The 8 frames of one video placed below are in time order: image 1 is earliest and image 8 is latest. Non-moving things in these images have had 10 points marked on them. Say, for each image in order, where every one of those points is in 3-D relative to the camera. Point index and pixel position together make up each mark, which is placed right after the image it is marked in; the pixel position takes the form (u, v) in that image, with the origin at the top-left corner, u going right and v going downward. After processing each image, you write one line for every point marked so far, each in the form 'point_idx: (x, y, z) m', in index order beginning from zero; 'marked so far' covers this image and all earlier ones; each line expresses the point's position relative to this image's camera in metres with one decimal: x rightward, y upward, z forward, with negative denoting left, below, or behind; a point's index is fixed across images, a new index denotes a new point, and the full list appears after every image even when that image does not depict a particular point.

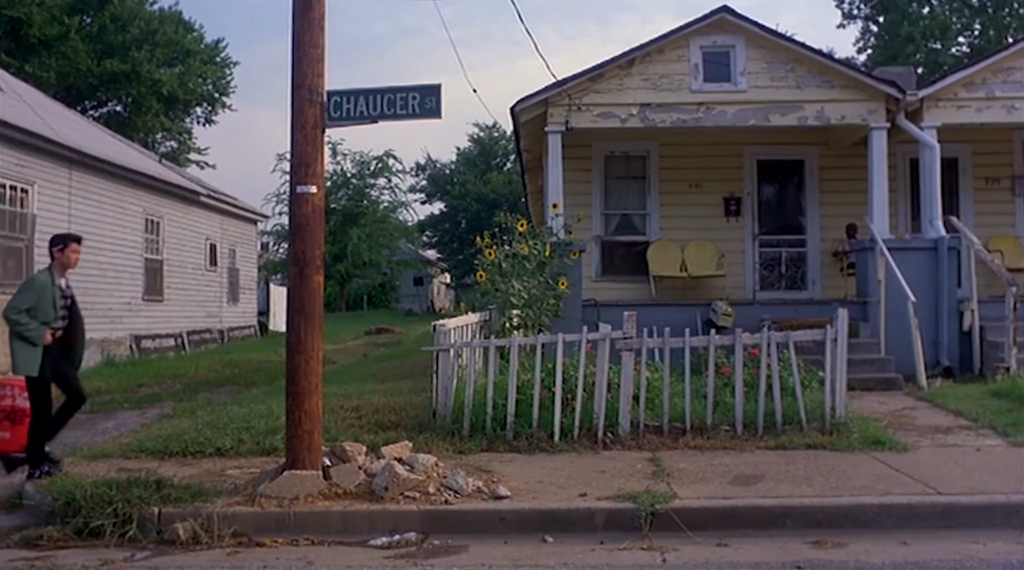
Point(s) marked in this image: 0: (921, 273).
0: (+5.2, +0.2, +11.5) m
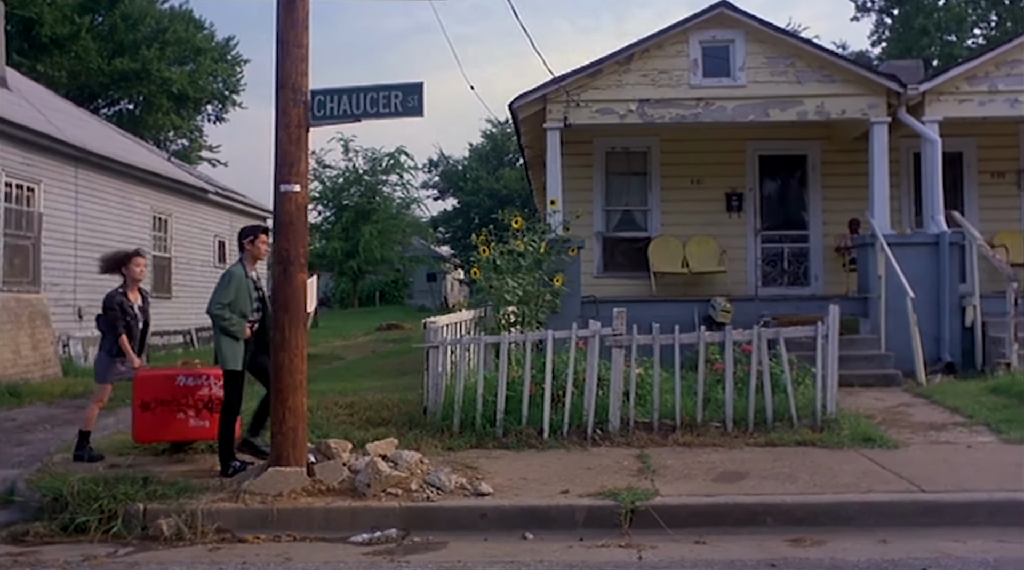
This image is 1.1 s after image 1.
0: (+5.1, +0.2, +11.4) m
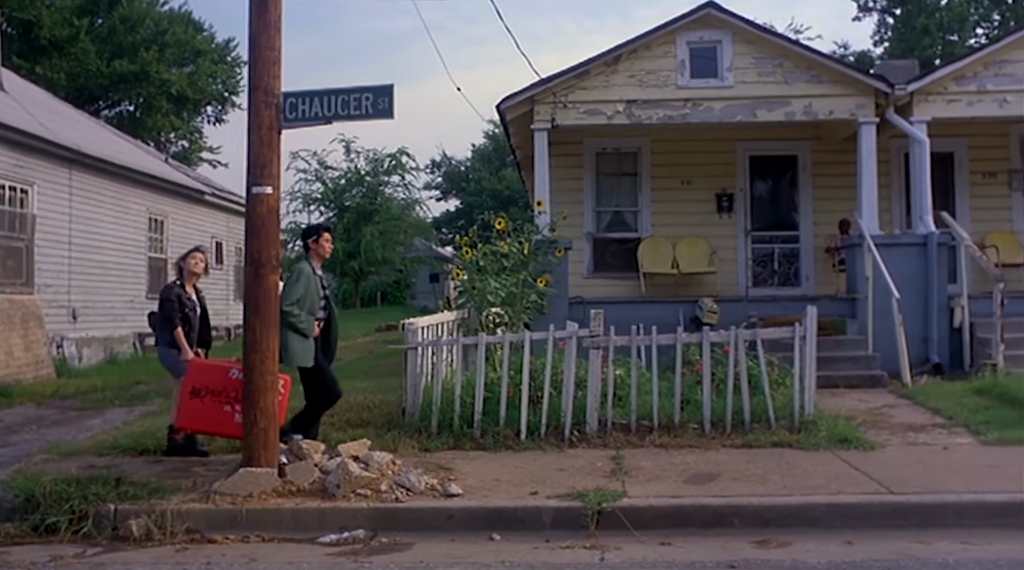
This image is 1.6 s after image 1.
0: (+5.0, +0.2, +11.3) m
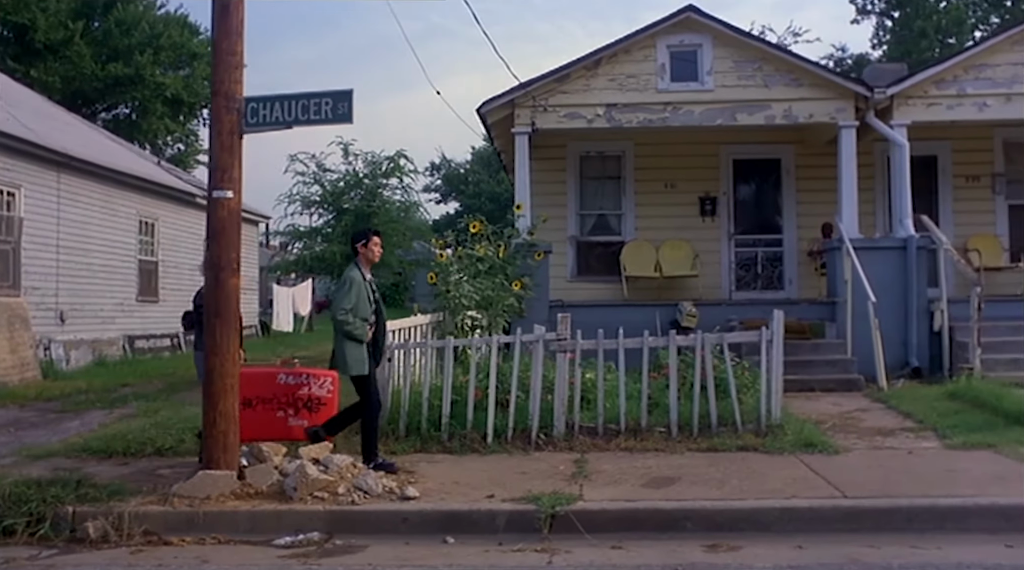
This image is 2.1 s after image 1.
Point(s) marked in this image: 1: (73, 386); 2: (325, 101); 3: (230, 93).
0: (+4.7, +0.2, +11.3) m
1: (-6.4, -1.5, +13.3) m
2: (-1.3, +1.3, +6.4) m
3: (-2.0, +1.4, +6.4) m
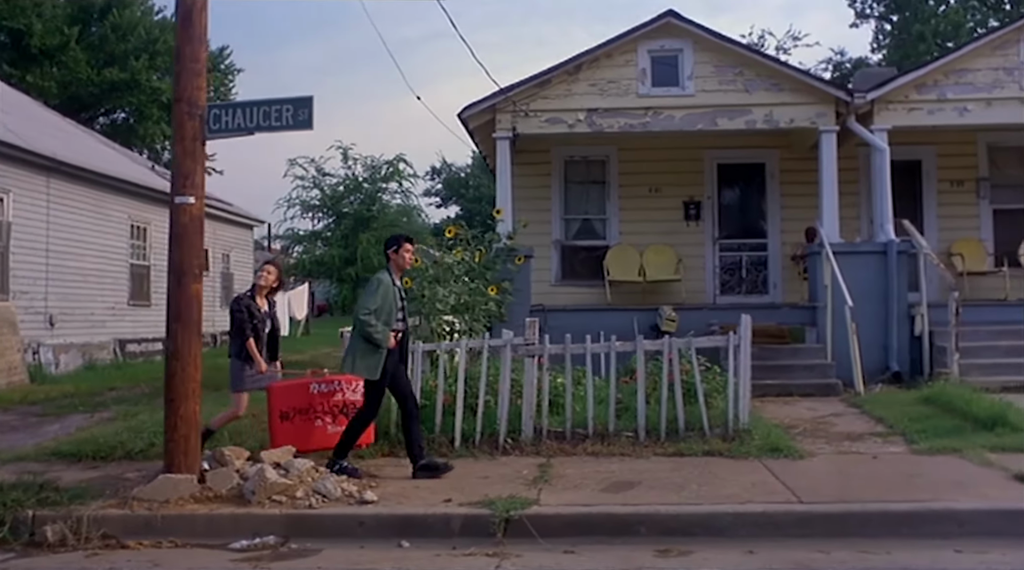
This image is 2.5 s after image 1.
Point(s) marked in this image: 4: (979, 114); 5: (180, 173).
0: (+4.5, +0.1, +11.3) m
1: (-6.7, -1.5, +13.4) m
2: (-1.6, +1.3, +6.5) m
3: (-2.3, +1.3, +6.4) m
4: (+5.9, +2.2, +11.5) m
5: (-2.3, +0.8, +6.4) m
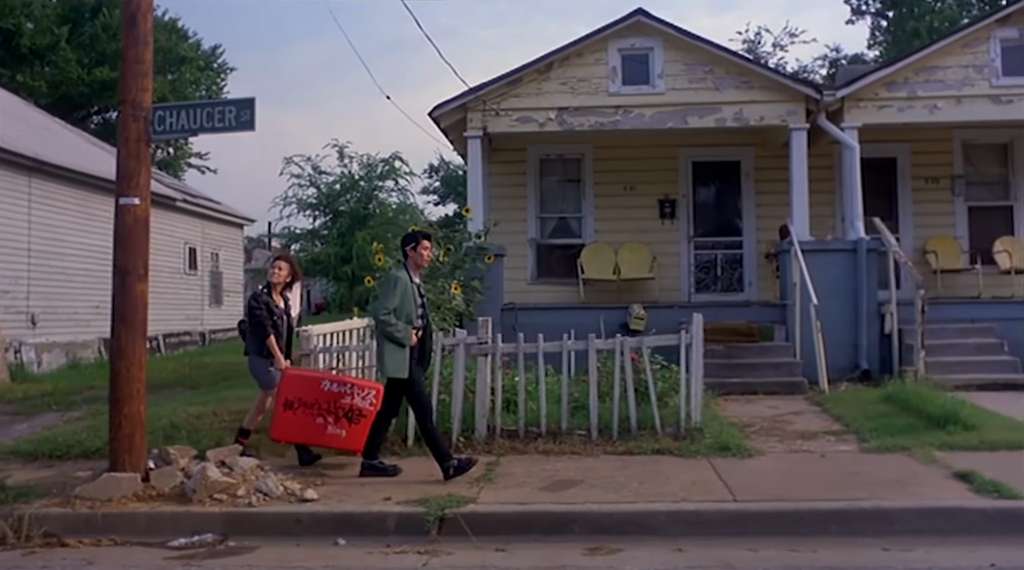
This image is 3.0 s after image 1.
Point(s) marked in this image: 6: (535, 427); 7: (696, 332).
0: (+4.1, +0.1, +11.3) m
1: (-7.0, -1.5, +13.5) m
2: (-2.0, +1.3, +6.5) m
3: (-2.7, +1.3, +6.5) m
4: (+5.5, +2.2, +11.4) m
5: (-2.8, +0.8, +6.4) m
6: (+0.2, -1.2, +7.9) m
7: (+1.6, -0.4, +7.7) m
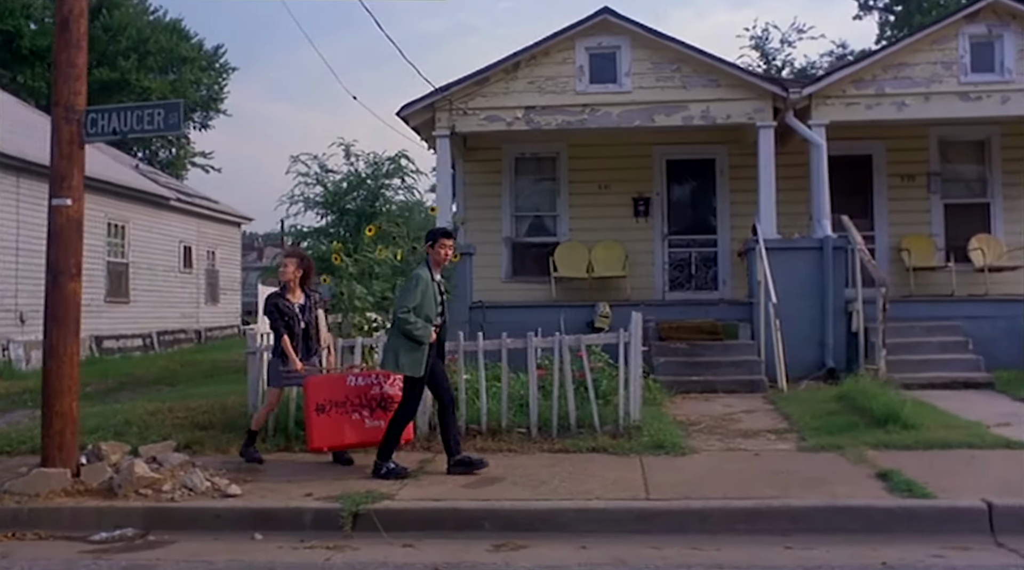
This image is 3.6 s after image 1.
0: (+3.7, +0.1, +11.3) m
1: (-7.4, -1.5, +13.7) m
2: (-2.6, +1.3, +6.6) m
3: (-3.2, +1.3, +6.6) m
4: (+5.1, +2.2, +11.4) m
5: (-3.3, +0.8, +6.6) m
6: (-0.3, -1.2, +8.0) m
7: (+1.1, -0.4, +7.7) m
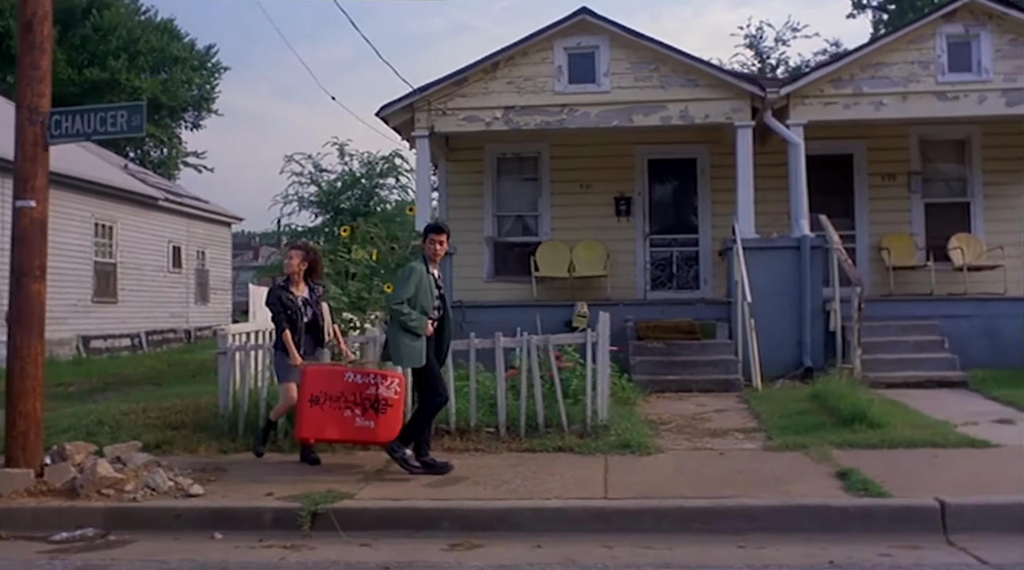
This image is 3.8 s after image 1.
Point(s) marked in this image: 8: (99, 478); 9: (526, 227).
0: (+3.4, +0.2, +11.3) m
1: (-7.7, -1.5, +13.7) m
2: (-2.8, +1.3, +6.6) m
3: (-3.5, +1.3, +6.6) m
4: (+4.8, +2.2, +11.4) m
5: (-3.6, +0.8, +6.6) m
6: (-0.6, -1.2, +8.0) m
7: (+0.8, -0.4, +7.8) m
8: (-2.9, -1.4, +6.3) m
9: (+0.2, +0.9, +13.6) m
